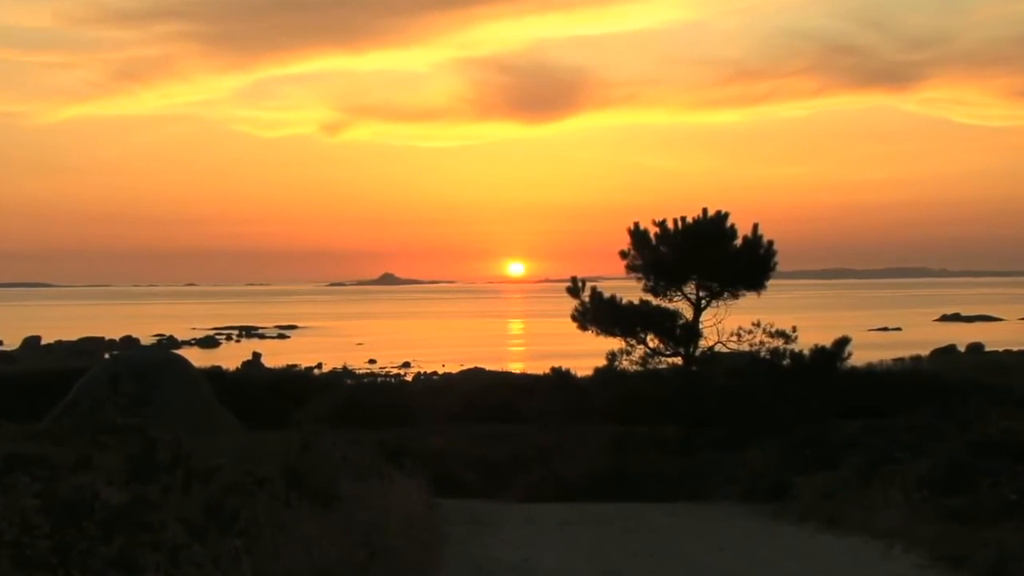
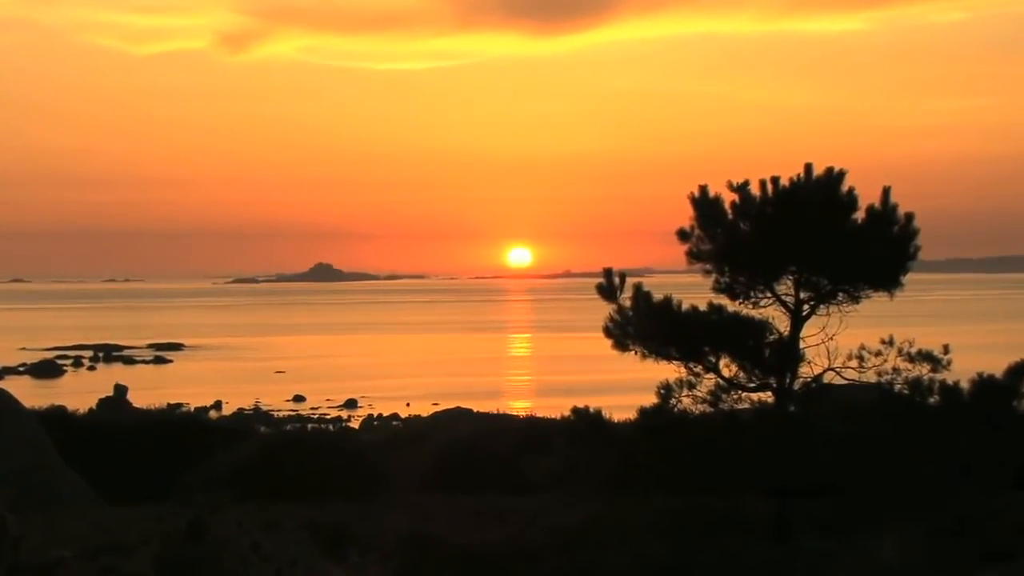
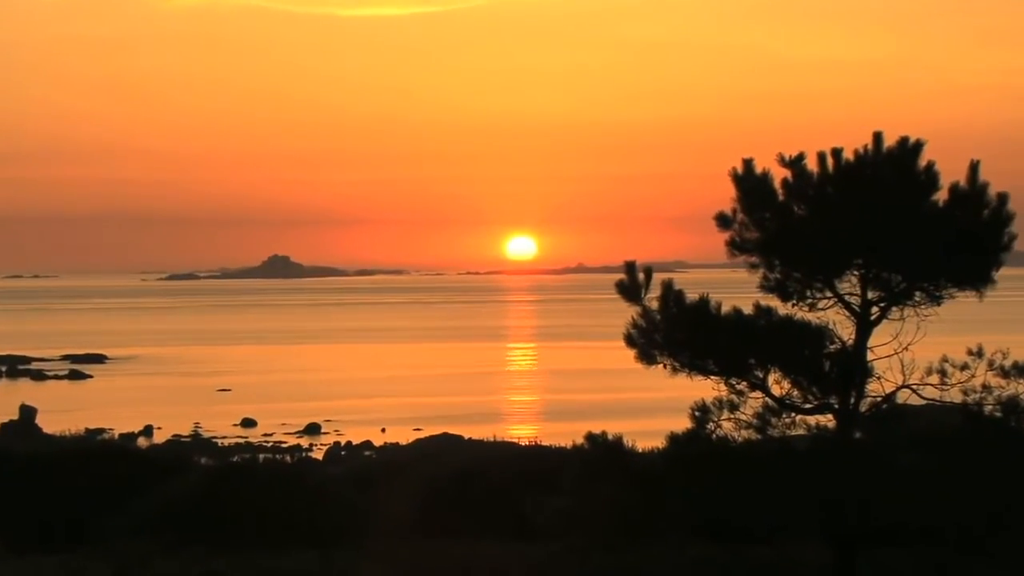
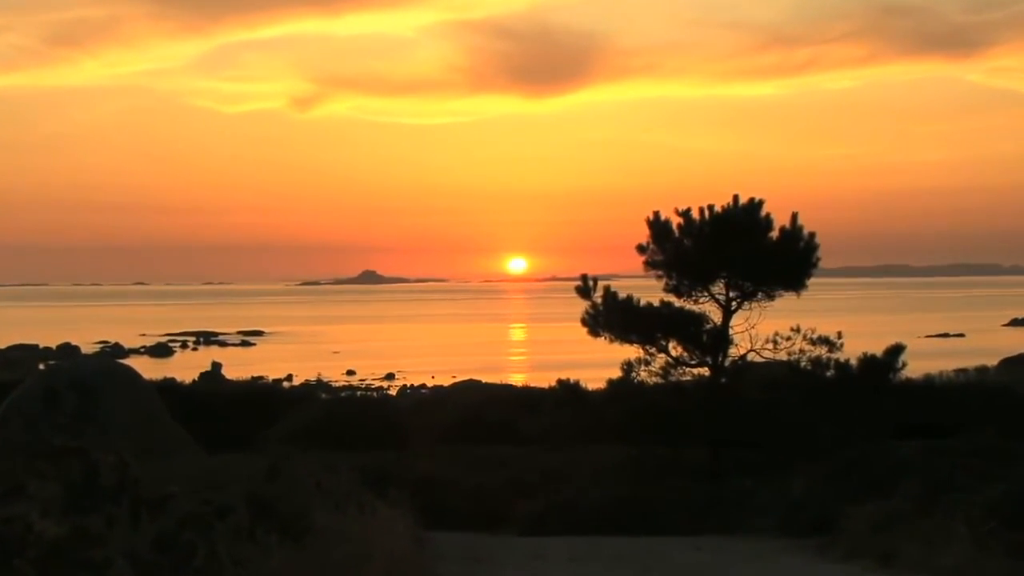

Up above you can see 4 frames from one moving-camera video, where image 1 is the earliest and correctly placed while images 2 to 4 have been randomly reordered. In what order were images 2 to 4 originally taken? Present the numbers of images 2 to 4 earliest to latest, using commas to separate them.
4, 2, 3
